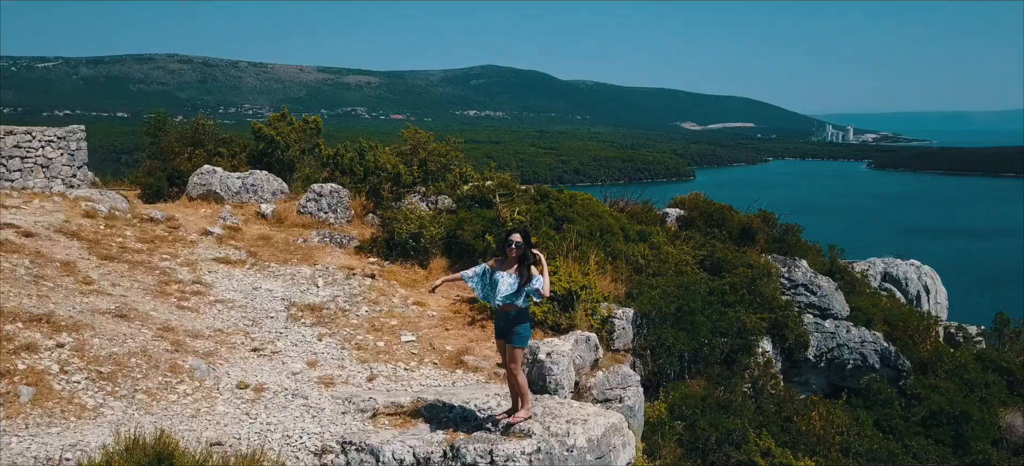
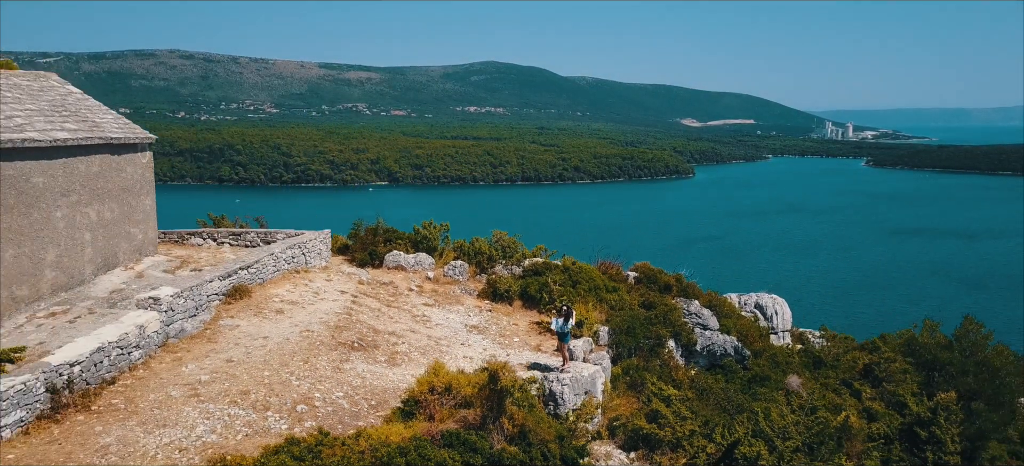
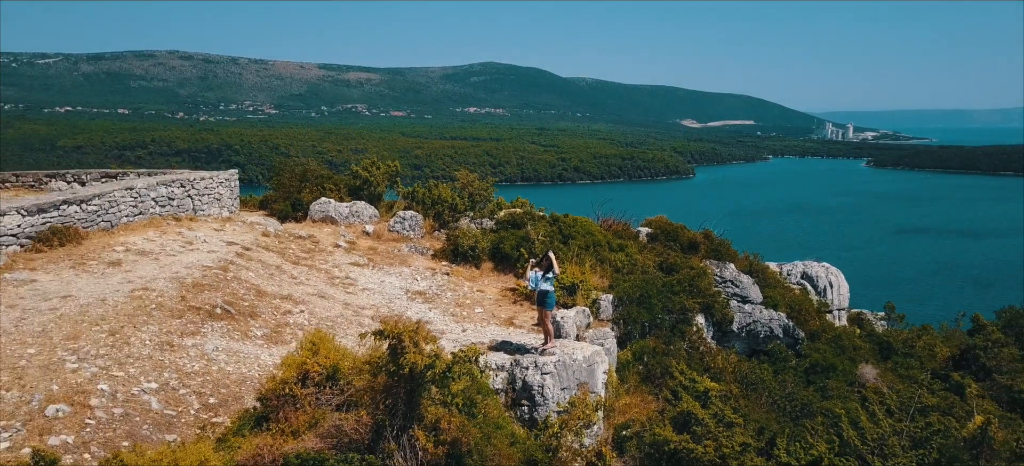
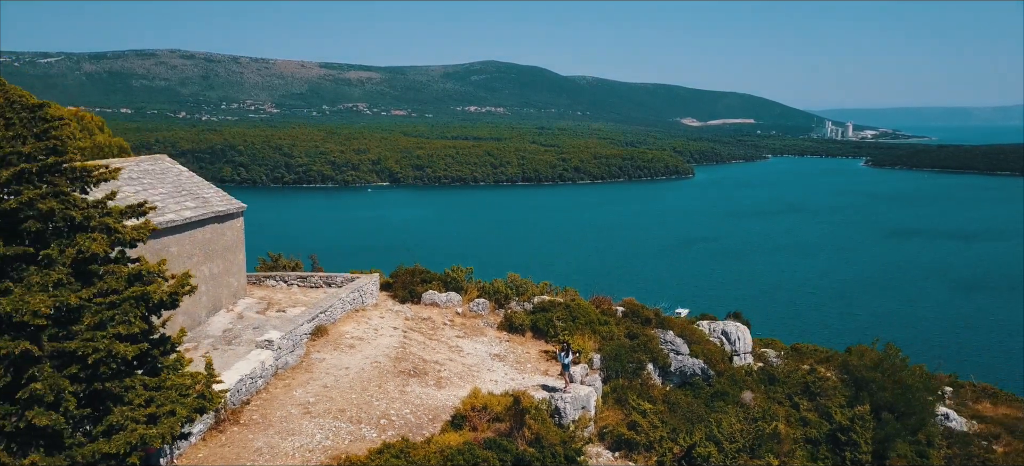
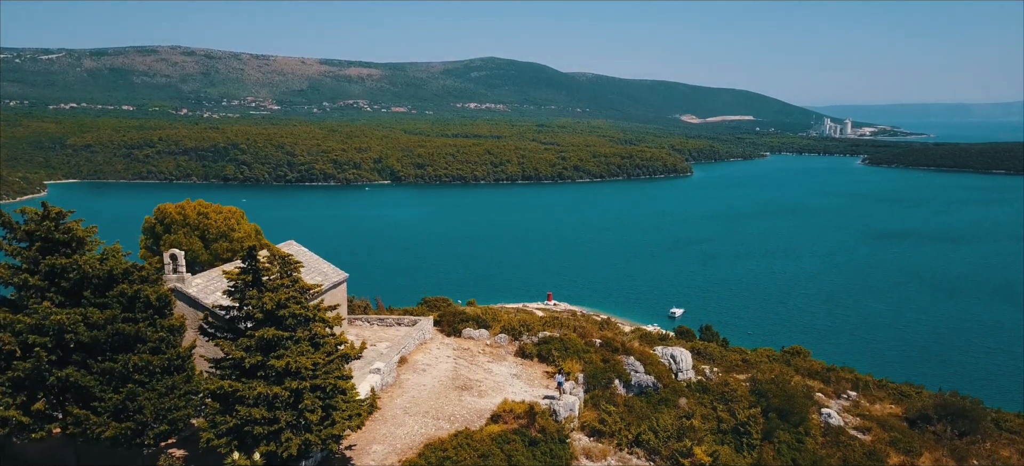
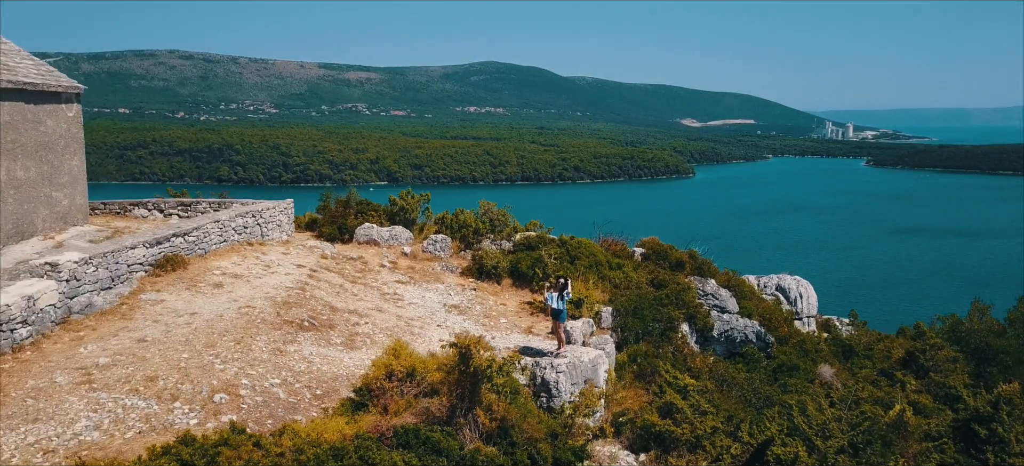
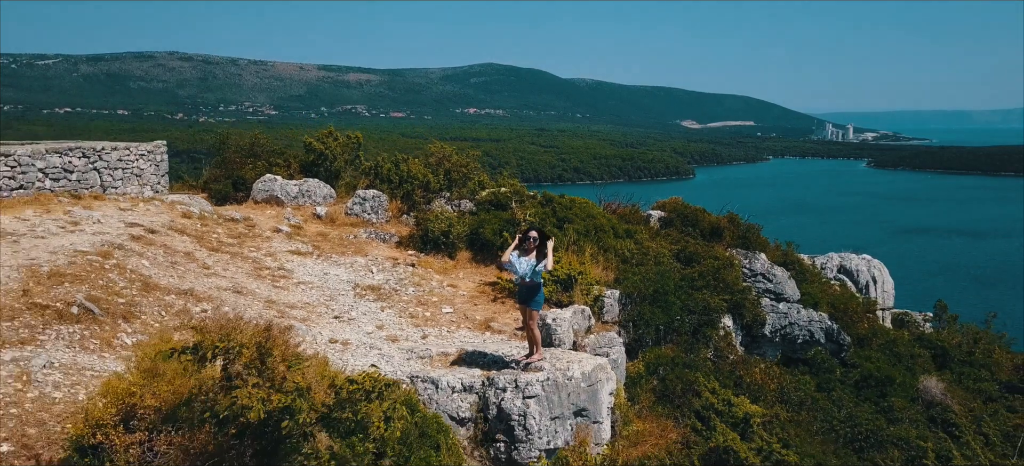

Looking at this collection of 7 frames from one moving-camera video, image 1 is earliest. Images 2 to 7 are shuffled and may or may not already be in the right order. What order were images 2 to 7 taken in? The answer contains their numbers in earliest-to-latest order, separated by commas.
7, 3, 6, 2, 4, 5
